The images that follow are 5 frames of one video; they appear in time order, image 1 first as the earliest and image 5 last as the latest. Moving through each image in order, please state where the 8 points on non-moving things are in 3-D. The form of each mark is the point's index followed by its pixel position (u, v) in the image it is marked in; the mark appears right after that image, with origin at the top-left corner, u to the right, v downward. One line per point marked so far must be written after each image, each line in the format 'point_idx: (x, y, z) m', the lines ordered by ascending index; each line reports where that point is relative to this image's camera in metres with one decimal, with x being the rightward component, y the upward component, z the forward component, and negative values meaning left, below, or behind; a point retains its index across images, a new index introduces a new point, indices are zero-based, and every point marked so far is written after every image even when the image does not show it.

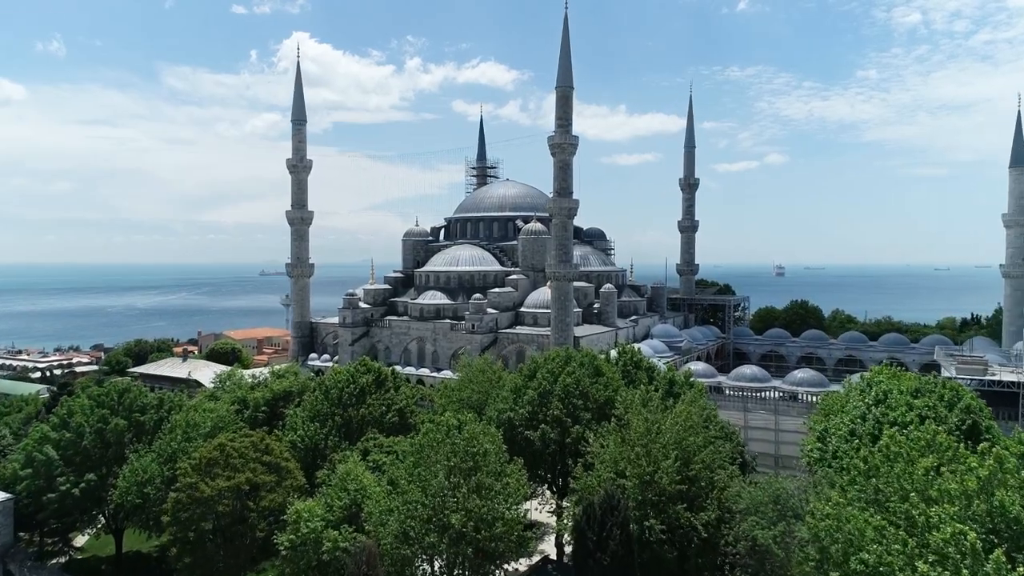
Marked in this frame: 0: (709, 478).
0: (+4.1, -3.9, +18.4) m
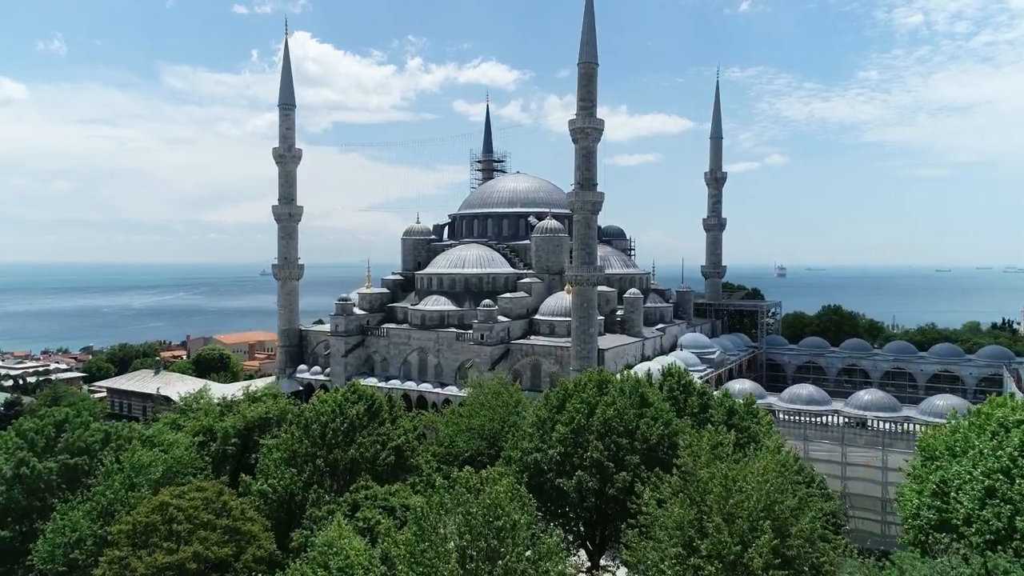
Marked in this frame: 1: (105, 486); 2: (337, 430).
0: (+4.6, -4.1, +13.7) m
1: (-8.4, -4.1, +18.4) m
2: (-3.7, -3.0, +19.0) m
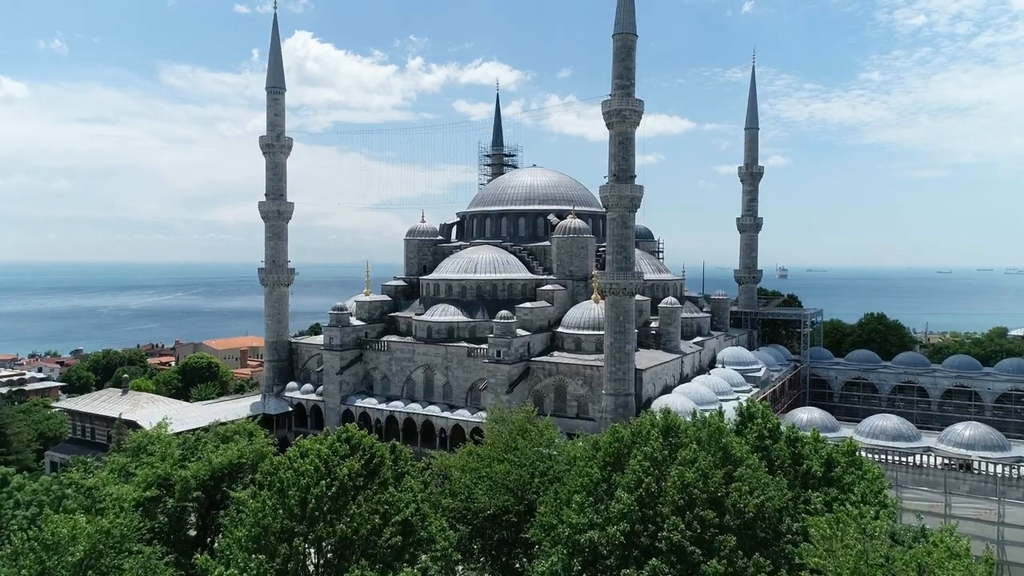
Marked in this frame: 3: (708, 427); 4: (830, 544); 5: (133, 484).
0: (+5.3, -4.4, +8.9) m
1: (-7.7, -4.4, +13.7) m
2: (-3.0, -3.3, +14.3) m
3: (+3.5, -2.5, +16.1) m
4: (+4.0, -3.2, +11.6) m
5: (-7.8, -4.0, +18.2) m
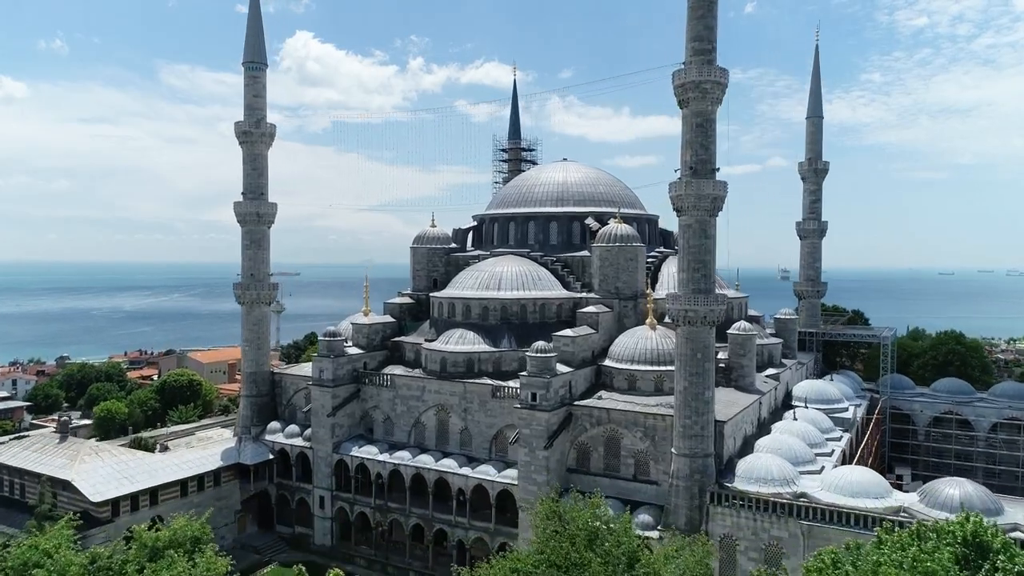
0: (+6.3, -5.1, +2.4) m
1: (-6.7, -5.0, +7.1) m
2: (-2.0, -4.0, +7.7) m
3: (+4.5, -3.1, +9.6) m
4: (+5.0, -3.9, +5.1) m
5: (-6.7, -4.6, +11.7) m
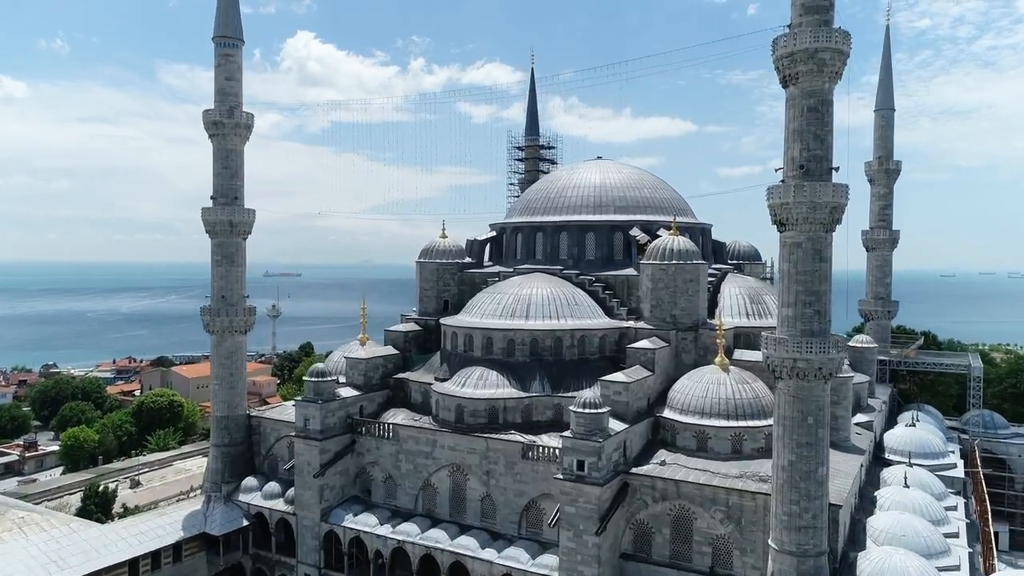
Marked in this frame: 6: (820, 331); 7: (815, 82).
0: (+7.1, -5.8, -3.0) m
1: (-5.9, -5.7, +1.7) m
2: (-1.2, -4.6, +2.3) m
3: (+5.3, -3.8, +4.1) m
4: (+5.8, -4.6, -0.4) m
5: (-5.9, -5.3, +6.2) m
6: (+5.4, -0.8, +15.6) m
7: (+5.3, +3.6, +15.6) m
